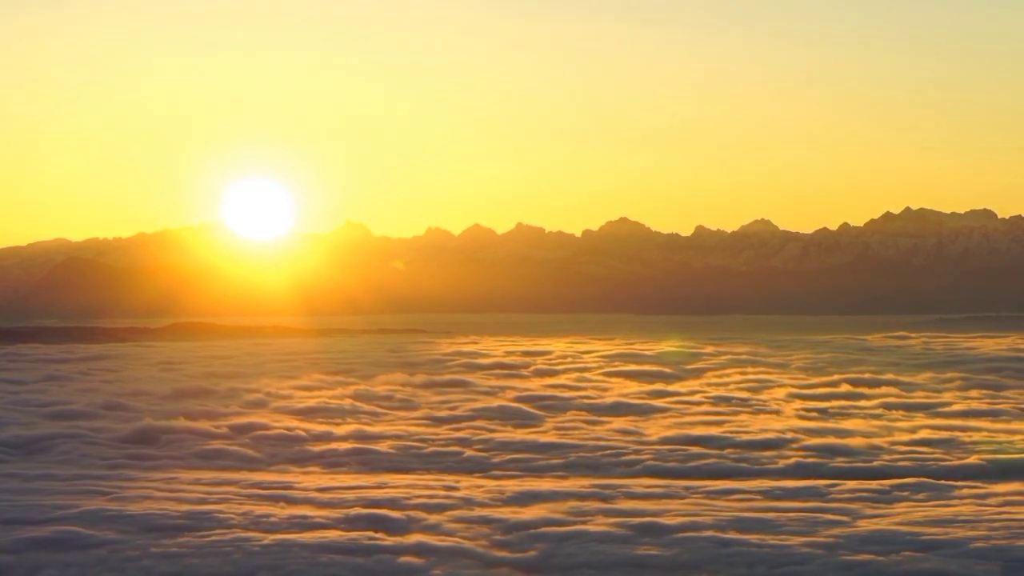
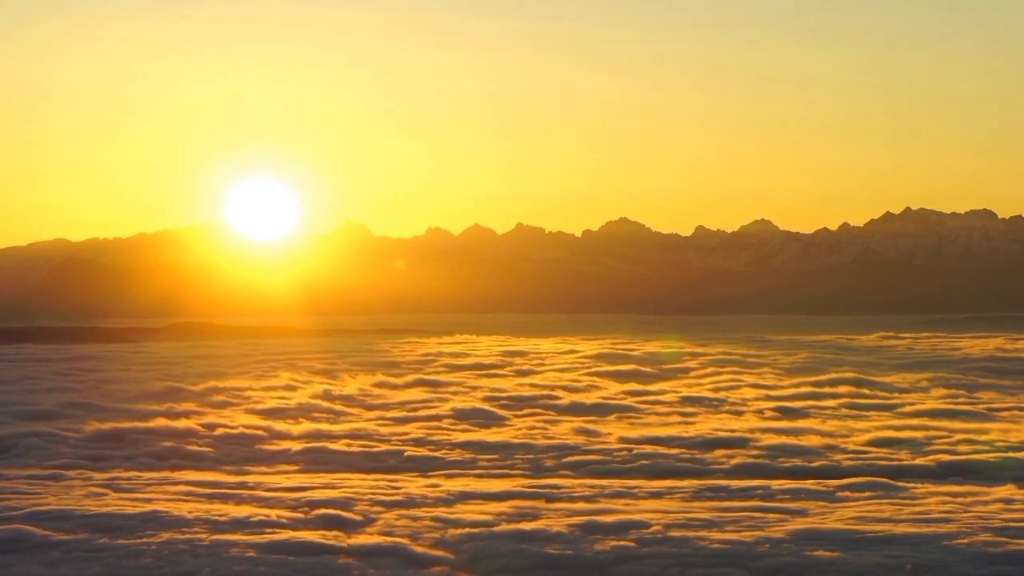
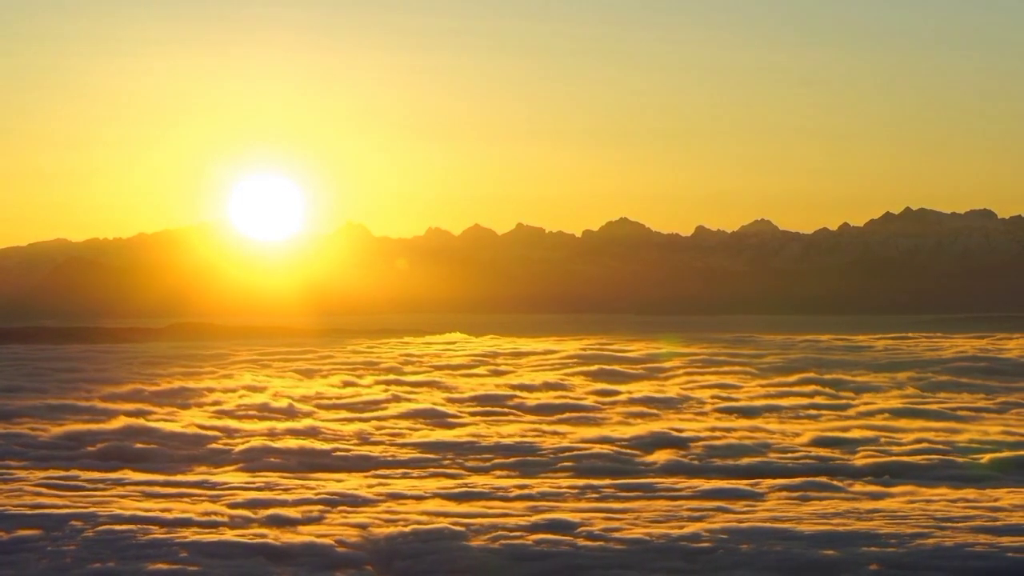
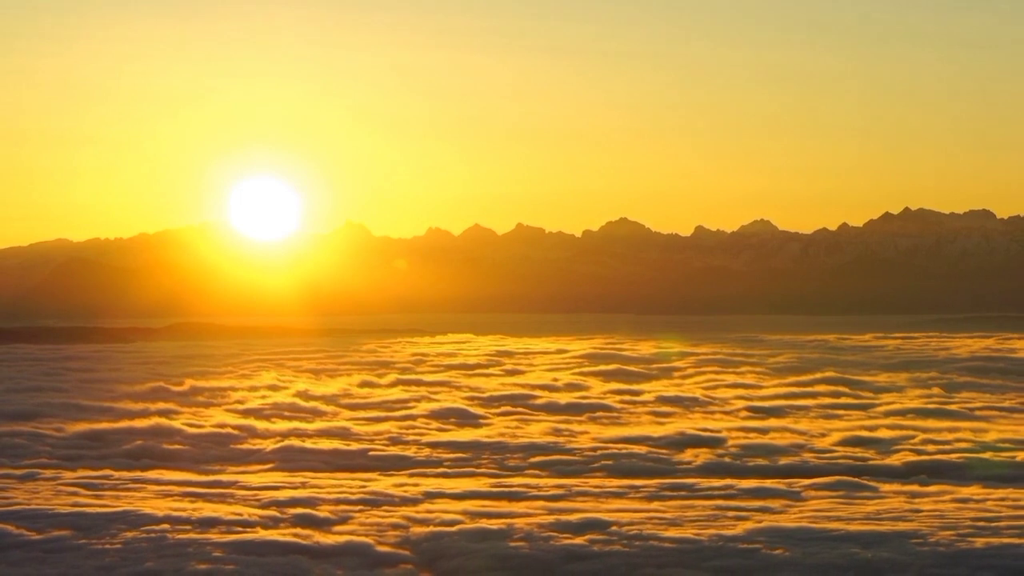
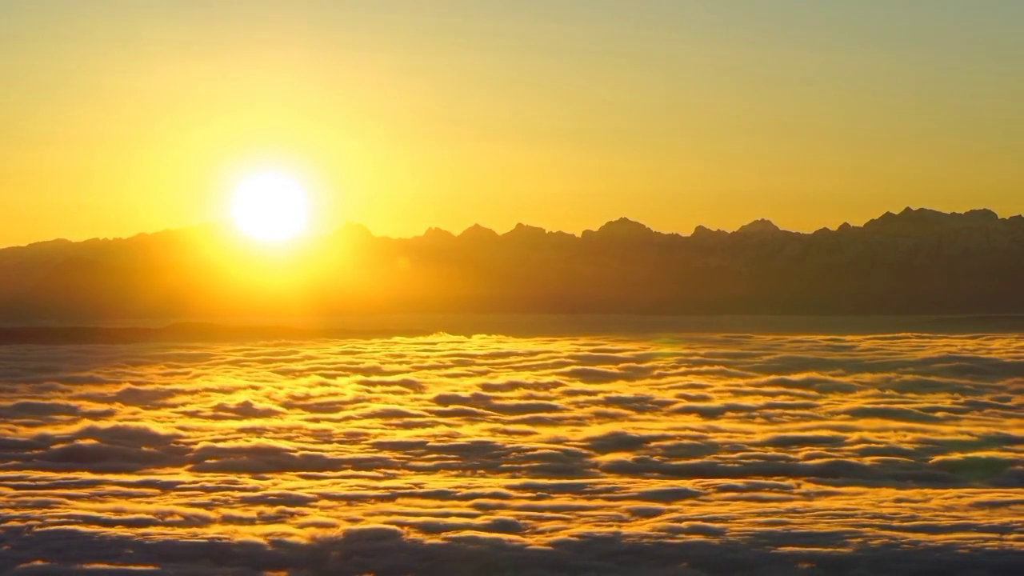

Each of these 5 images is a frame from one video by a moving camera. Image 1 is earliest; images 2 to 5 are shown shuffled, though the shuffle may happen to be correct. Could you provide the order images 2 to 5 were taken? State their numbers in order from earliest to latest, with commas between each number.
2, 4, 3, 5
